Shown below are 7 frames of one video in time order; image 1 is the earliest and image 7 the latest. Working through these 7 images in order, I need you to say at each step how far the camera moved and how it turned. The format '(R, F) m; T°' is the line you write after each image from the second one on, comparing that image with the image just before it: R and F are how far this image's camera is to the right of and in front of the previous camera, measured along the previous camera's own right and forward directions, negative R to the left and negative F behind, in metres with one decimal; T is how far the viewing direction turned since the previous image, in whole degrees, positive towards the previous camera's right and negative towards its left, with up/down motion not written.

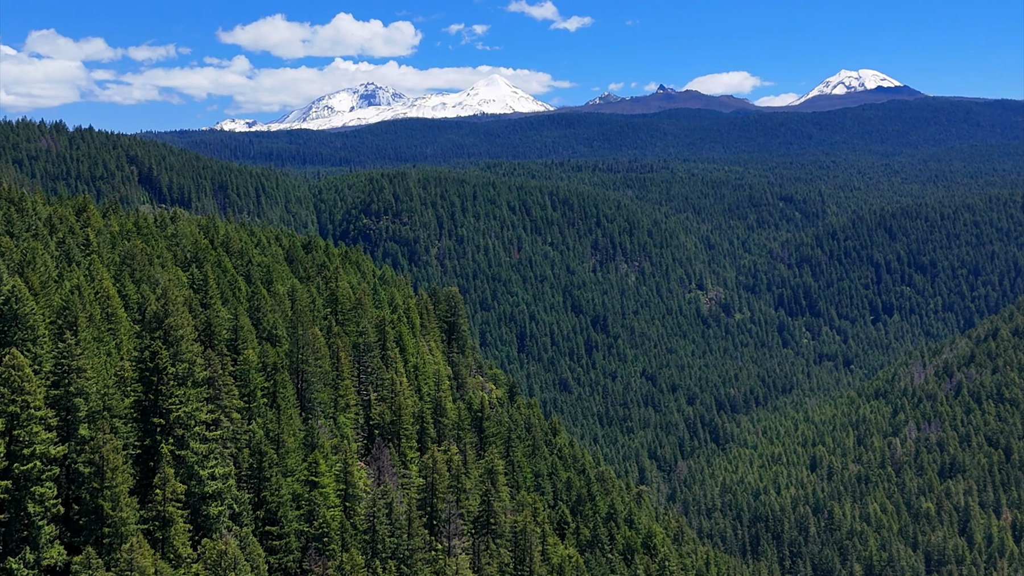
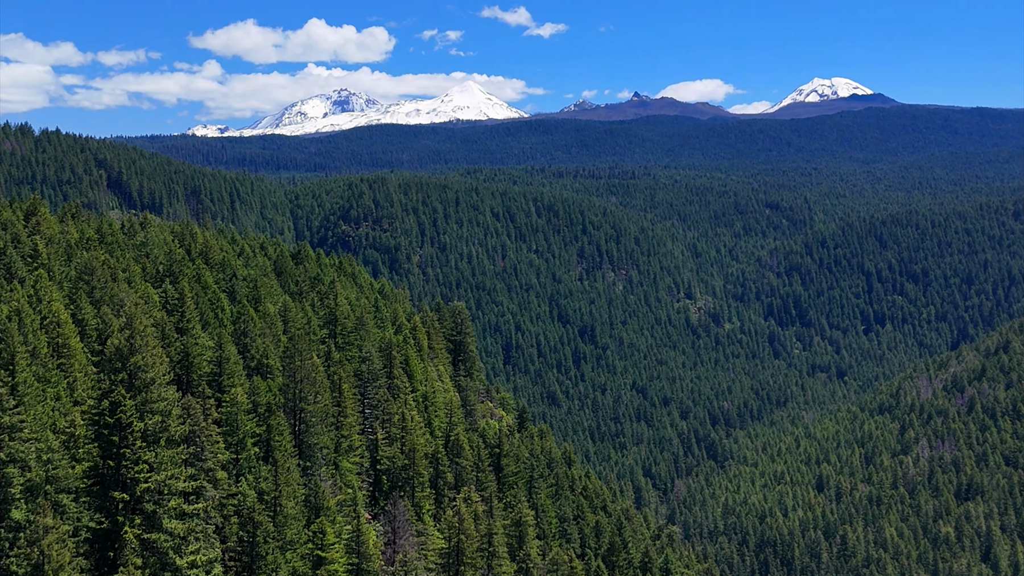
(-4.3, +9.7) m; +2°
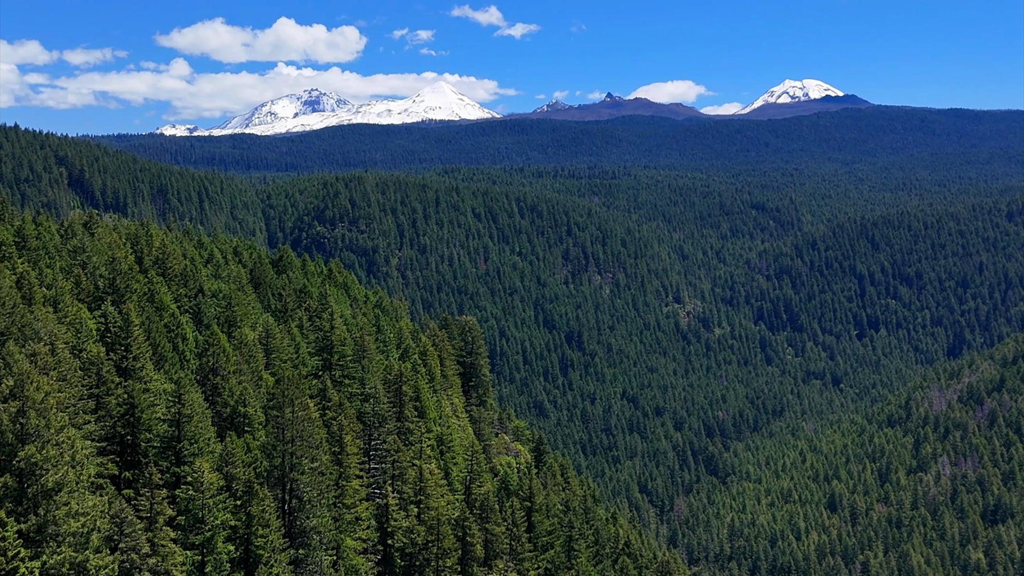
(-4.4, +12.5) m; +2°
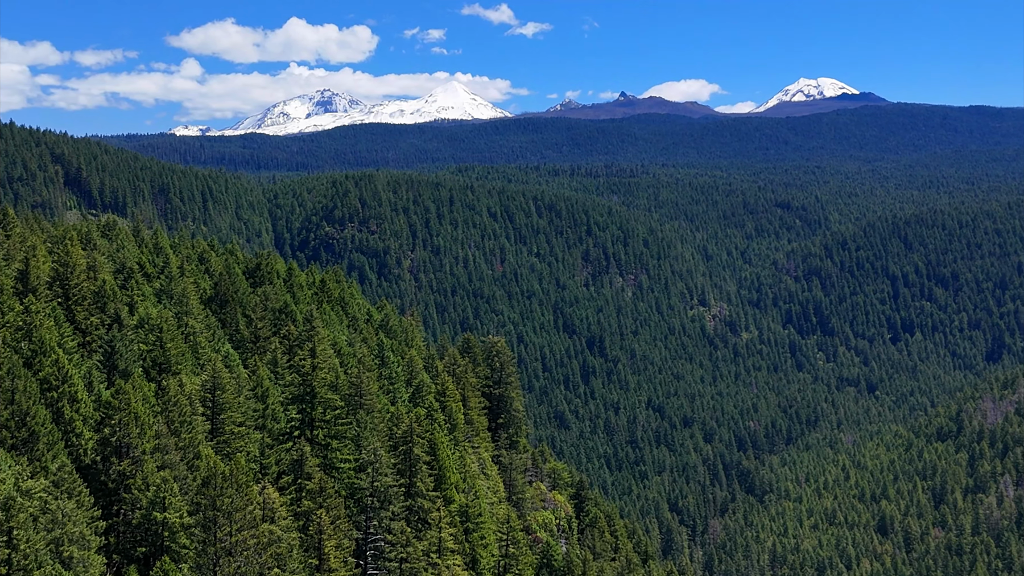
(-1.8, +13.4) m; -1°
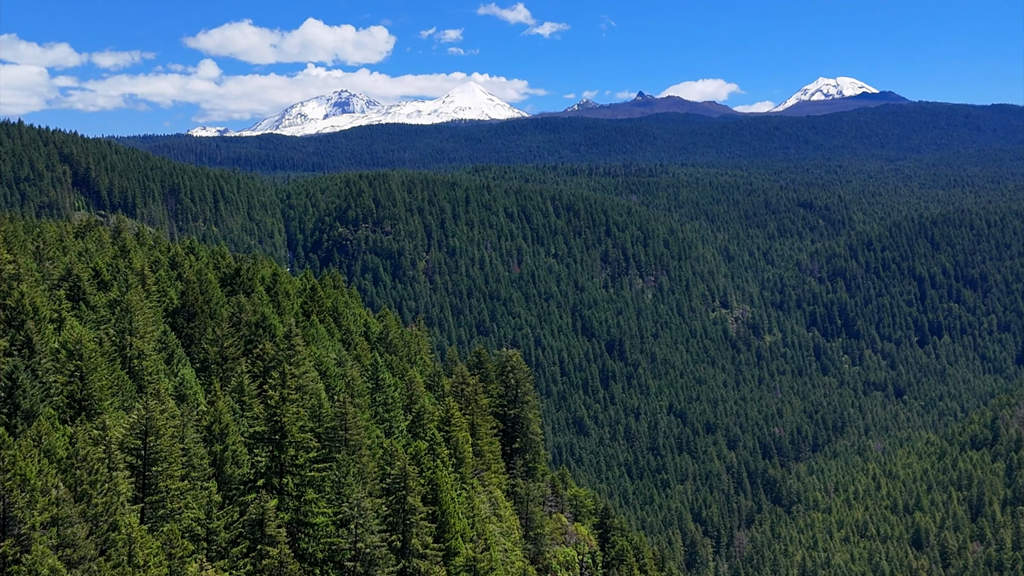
(0.0, +6.3) m; -1°
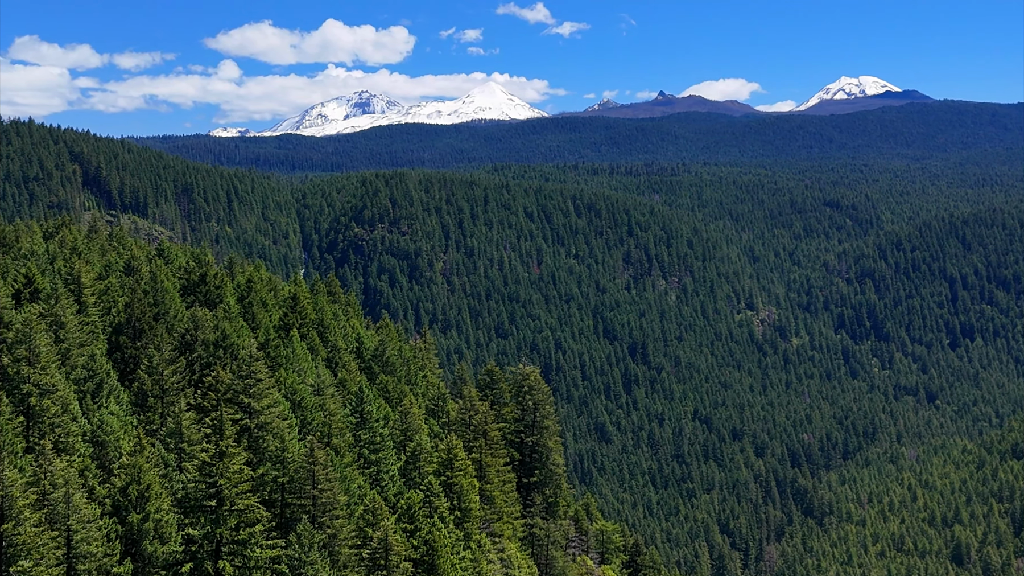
(+0.1, +6.6) m; -1°
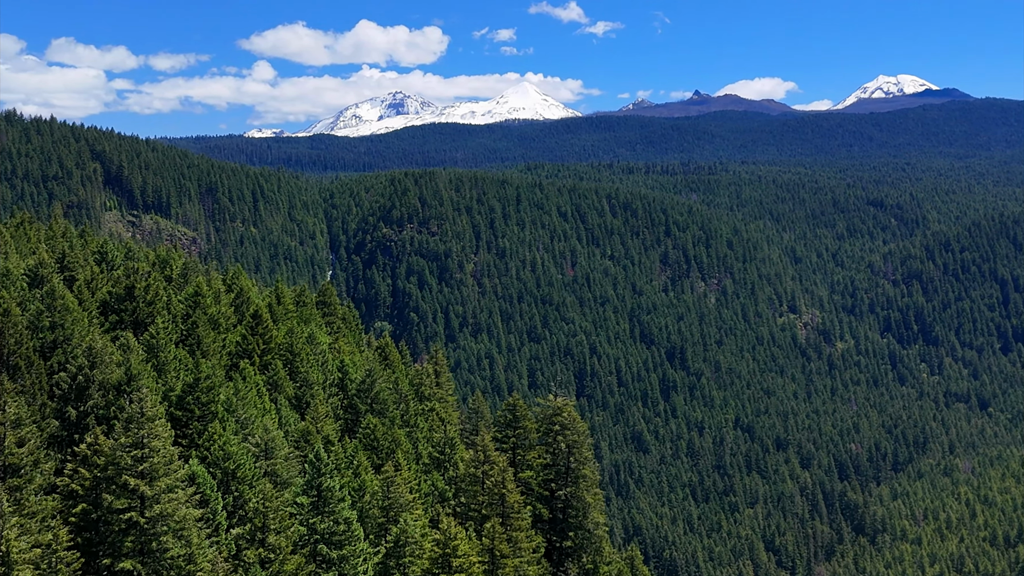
(+0.2, +8.4) m; -2°
